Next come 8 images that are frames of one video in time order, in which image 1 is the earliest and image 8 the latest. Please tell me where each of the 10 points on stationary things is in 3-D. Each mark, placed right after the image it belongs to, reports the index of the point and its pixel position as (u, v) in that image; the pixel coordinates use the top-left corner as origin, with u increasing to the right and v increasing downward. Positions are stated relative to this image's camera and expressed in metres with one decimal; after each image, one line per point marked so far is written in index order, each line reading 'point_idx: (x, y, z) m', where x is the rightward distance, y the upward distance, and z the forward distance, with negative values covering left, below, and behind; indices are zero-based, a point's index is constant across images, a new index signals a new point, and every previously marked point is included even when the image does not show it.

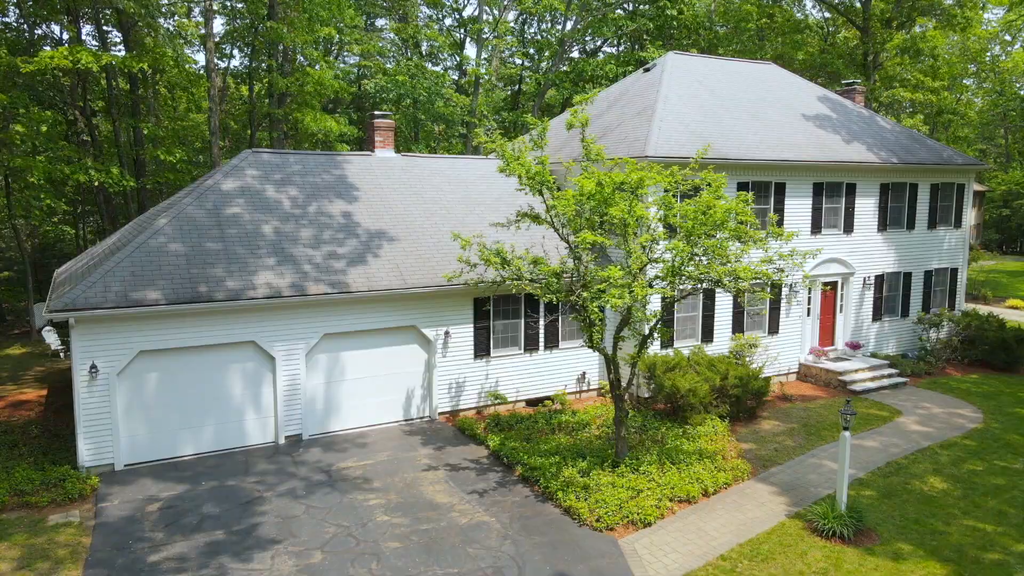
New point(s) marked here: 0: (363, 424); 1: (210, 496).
0: (-2.9, -2.7, +14.1) m
1: (-4.5, -3.1, +10.8) m
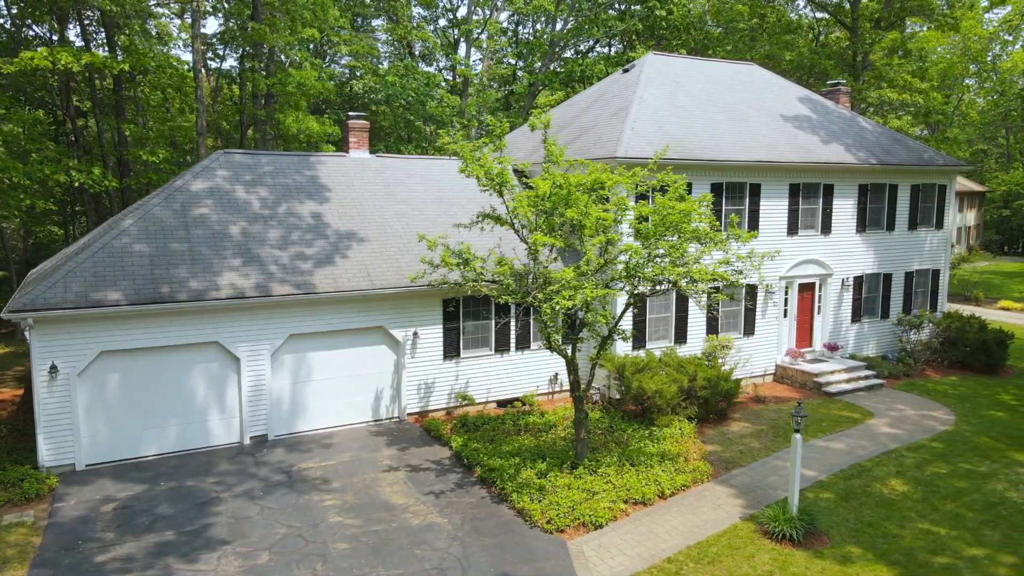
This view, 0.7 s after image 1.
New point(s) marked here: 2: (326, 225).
0: (-3.6, -2.7, +14.1) m
1: (-5.2, -3.1, +10.8) m
2: (-3.8, +1.3, +14.7) m
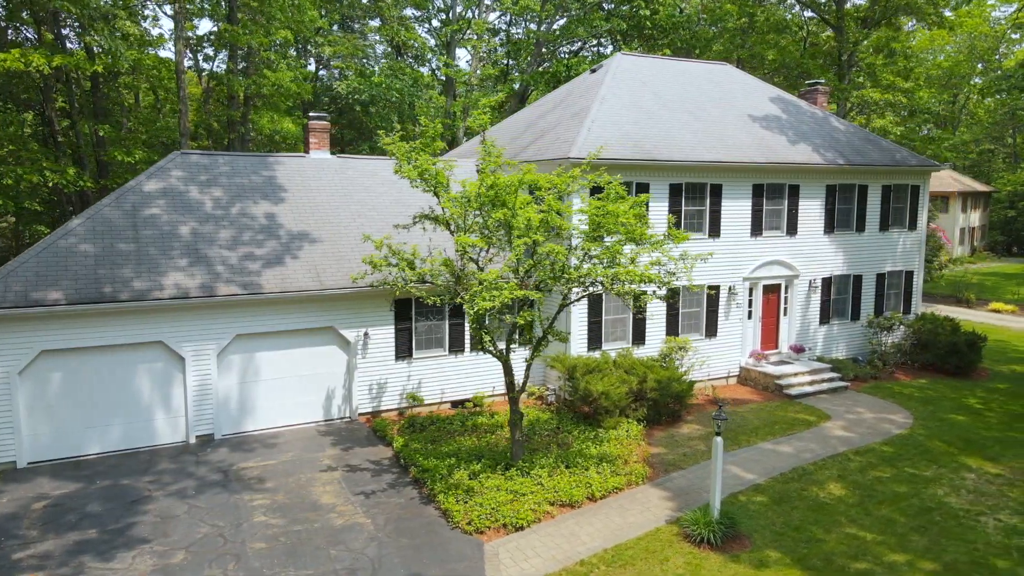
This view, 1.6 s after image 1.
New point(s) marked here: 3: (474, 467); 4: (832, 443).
0: (-4.6, -2.7, +14.1) m
1: (-6.3, -3.1, +10.9) m
2: (-4.8, +1.3, +14.8) m
3: (-0.6, -2.8, +11.5) m
4: (+6.0, -2.9, +13.6) m
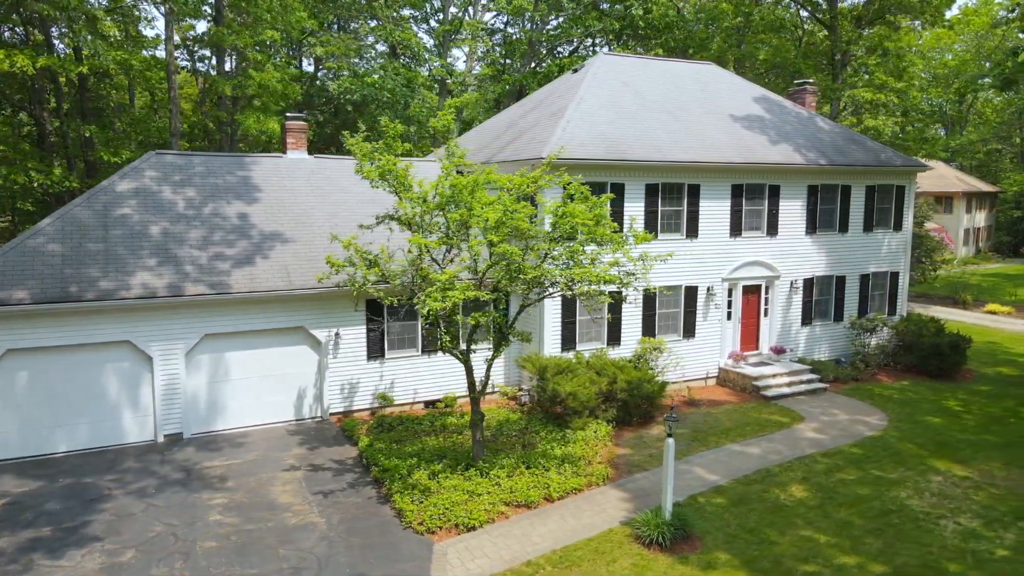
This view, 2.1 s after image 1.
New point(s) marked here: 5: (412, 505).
0: (-5.2, -2.7, +14.2) m
1: (-6.9, -3.1, +11.0) m
2: (-5.4, +1.3, +14.8) m
3: (-1.2, -2.8, +11.5) m
4: (+5.4, -2.9, +13.6) m
5: (-1.4, -3.1, +10.3) m
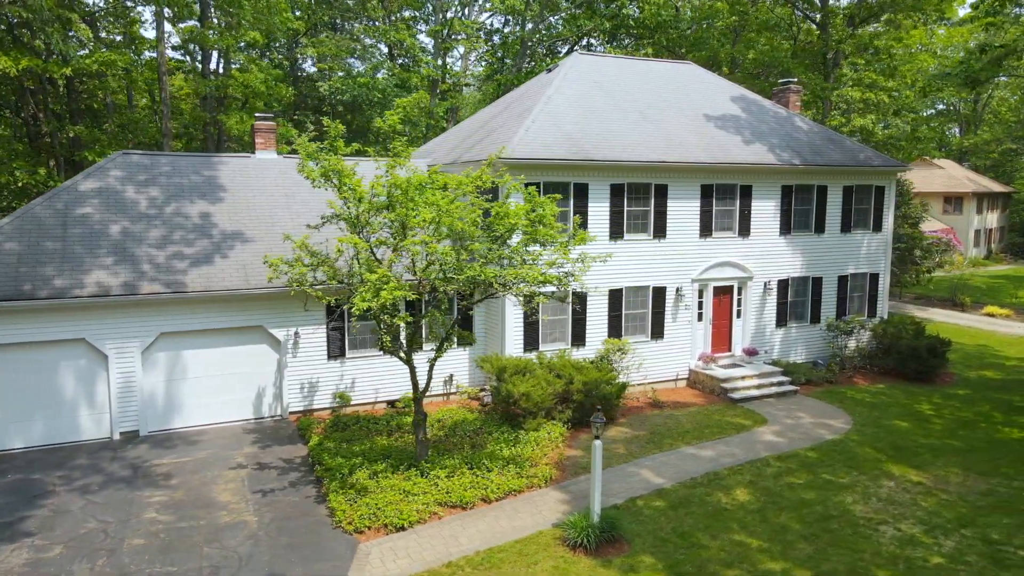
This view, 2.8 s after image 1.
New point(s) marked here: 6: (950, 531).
0: (-6.0, -2.7, +14.3) m
1: (-7.8, -3.1, +11.1) m
2: (-6.2, +1.3, +14.9) m
3: (-2.2, -2.8, +11.5) m
4: (+4.6, -3.0, +13.4) m
5: (-2.4, -3.1, +10.3) m
6: (+6.2, -3.4, +10.2) m
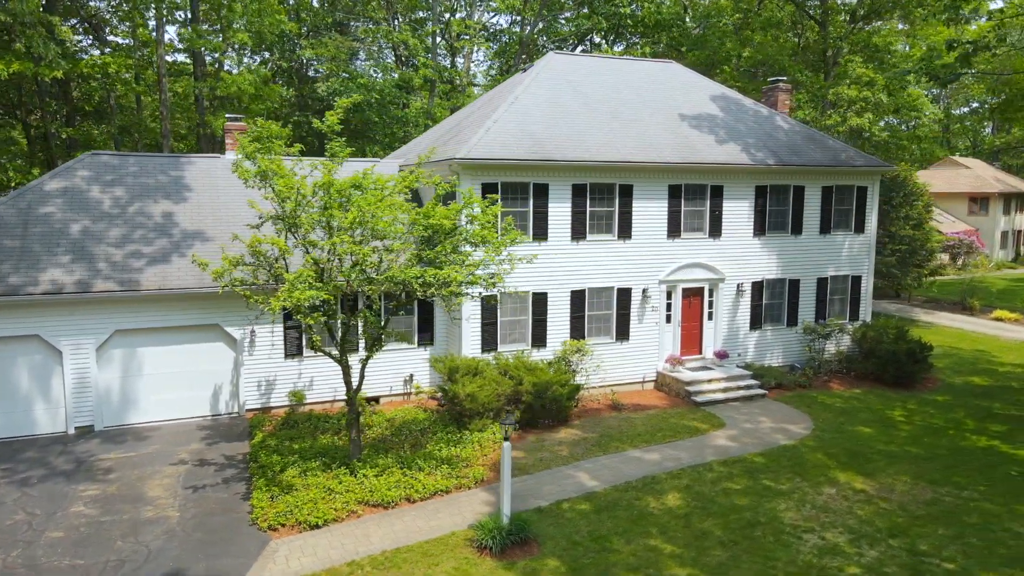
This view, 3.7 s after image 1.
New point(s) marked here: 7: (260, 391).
0: (-7.0, -2.6, +14.5) m
1: (-9.0, -3.0, +11.4) m
2: (-7.1, +1.3, +15.2) m
3: (-3.3, -2.8, +11.6) m
4: (+3.5, -3.0, +13.2) m
5: (-3.5, -3.1, +10.4) m
6: (+5.0, -3.5, +9.9) m
7: (-5.3, -2.1, +15.0) m
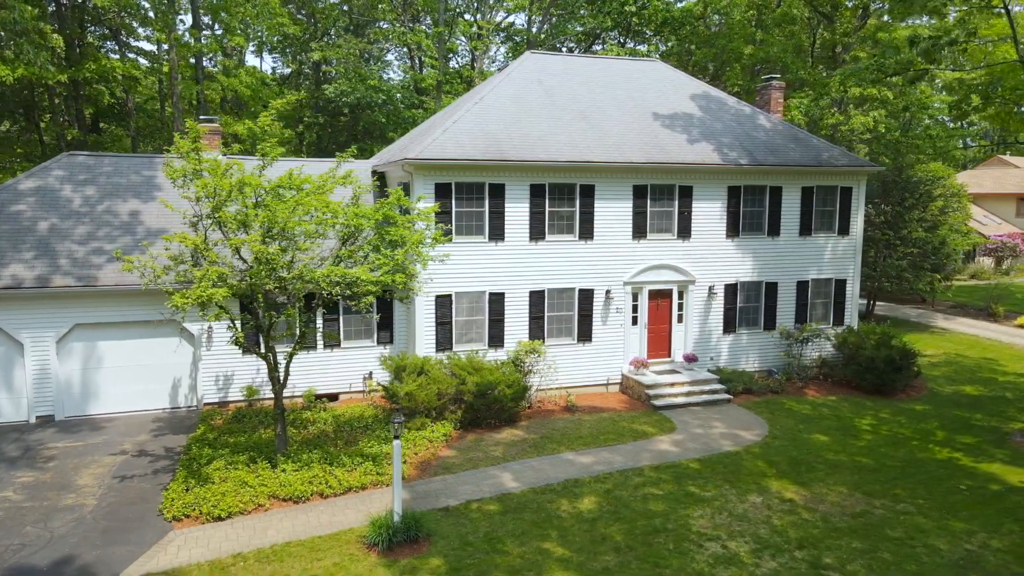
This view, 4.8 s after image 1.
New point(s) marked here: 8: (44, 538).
0: (-8.1, -2.5, +15.0) m
1: (-10.2, -2.9, +12.1) m
2: (-8.1, +1.4, +15.7) m
3: (-4.5, -2.8, +11.9) m
4: (+2.3, -3.0, +13.0) m
5: (-4.9, -3.0, +10.7) m
6: (+3.6, -3.5, +9.6) m
7: (-6.3, -2.1, +15.4) m
8: (-6.2, -3.3, +9.6) m
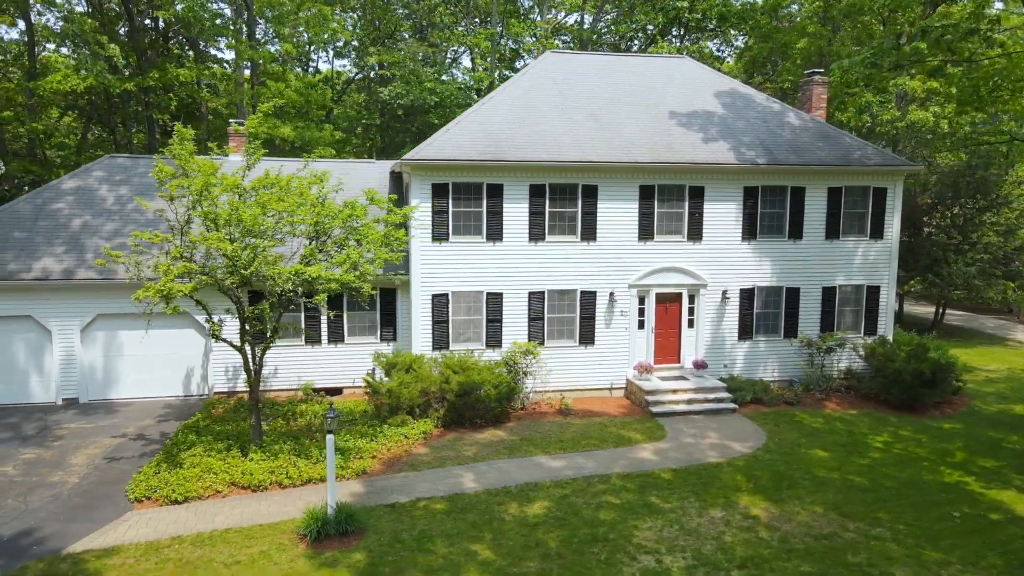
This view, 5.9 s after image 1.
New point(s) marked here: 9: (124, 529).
0: (-8.2, -2.4, +16.0) m
1: (-10.8, -2.8, +13.4) m
2: (-8.1, +1.6, +16.7) m
3: (-5.1, -2.7, +12.4) m
4: (+1.8, -3.1, +12.7) m
5: (-5.7, -2.9, +11.3) m
6: (+2.6, -3.6, +9.2) m
7: (-6.4, -2.0, +16.2) m
8: (-7.1, -3.2, +10.4) m
9: (-5.2, -3.3, +9.9) m
